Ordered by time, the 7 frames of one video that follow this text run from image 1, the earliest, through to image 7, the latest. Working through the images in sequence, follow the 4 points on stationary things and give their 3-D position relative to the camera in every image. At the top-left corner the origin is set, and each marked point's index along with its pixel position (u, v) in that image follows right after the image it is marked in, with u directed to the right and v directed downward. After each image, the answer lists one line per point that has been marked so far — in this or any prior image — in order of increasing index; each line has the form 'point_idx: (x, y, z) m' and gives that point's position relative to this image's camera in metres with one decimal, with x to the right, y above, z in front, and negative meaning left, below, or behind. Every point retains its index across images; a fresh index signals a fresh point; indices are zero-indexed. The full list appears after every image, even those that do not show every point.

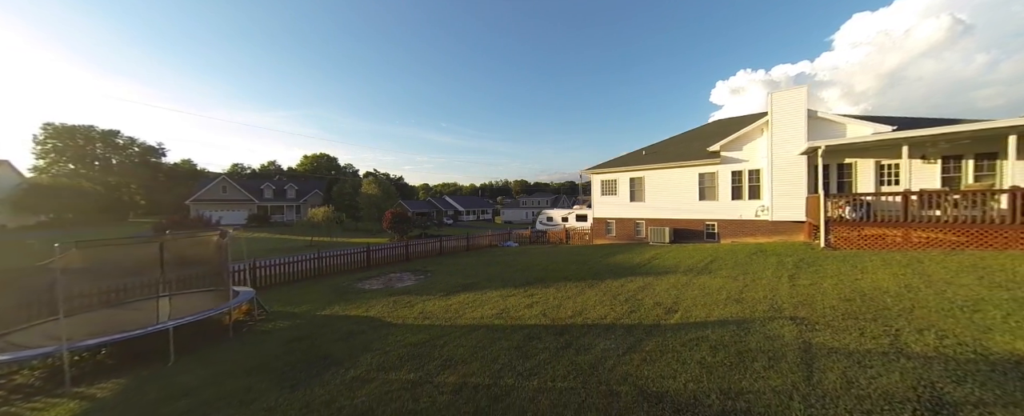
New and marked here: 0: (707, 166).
0: (+9.4, +2.0, +15.2) m
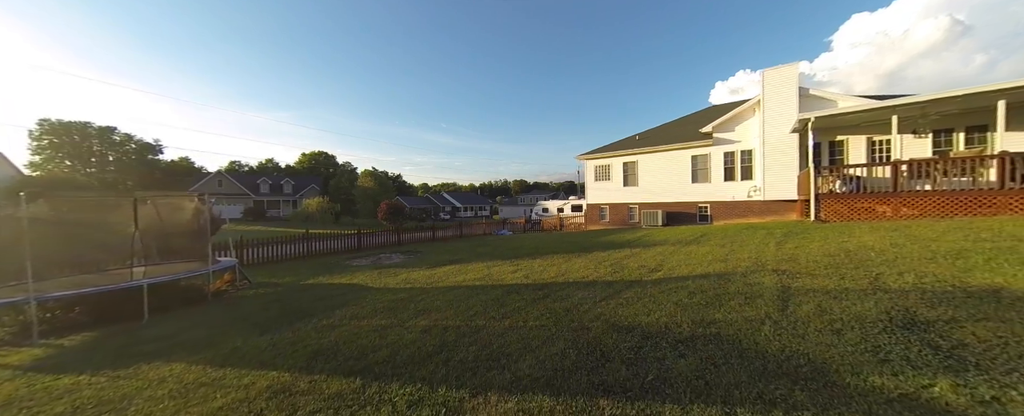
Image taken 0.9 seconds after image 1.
0: (+9.0, +2.9, +15.1) m
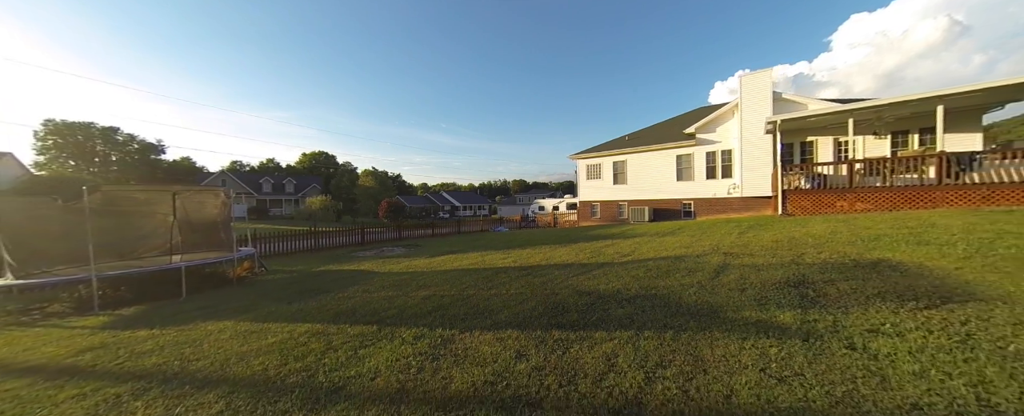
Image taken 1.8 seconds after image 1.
0: (+8.8, +3.1, +16.0) m
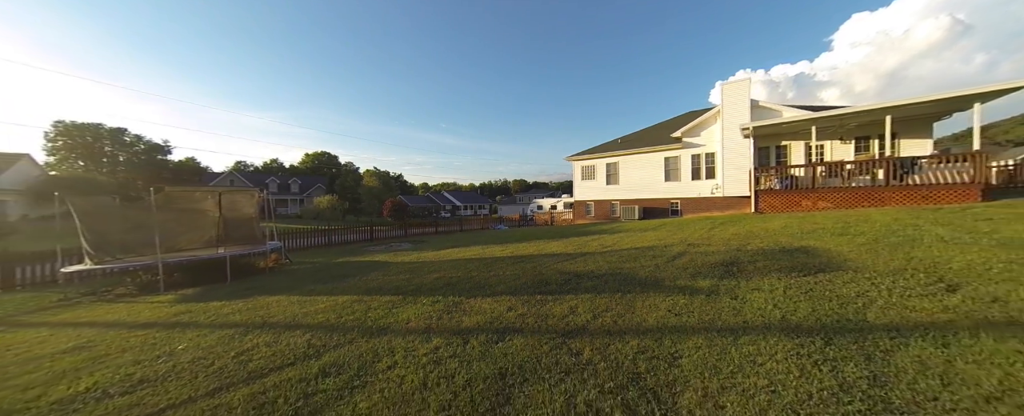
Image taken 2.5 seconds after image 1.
0: (+8.7, +3.1, +17.2) m
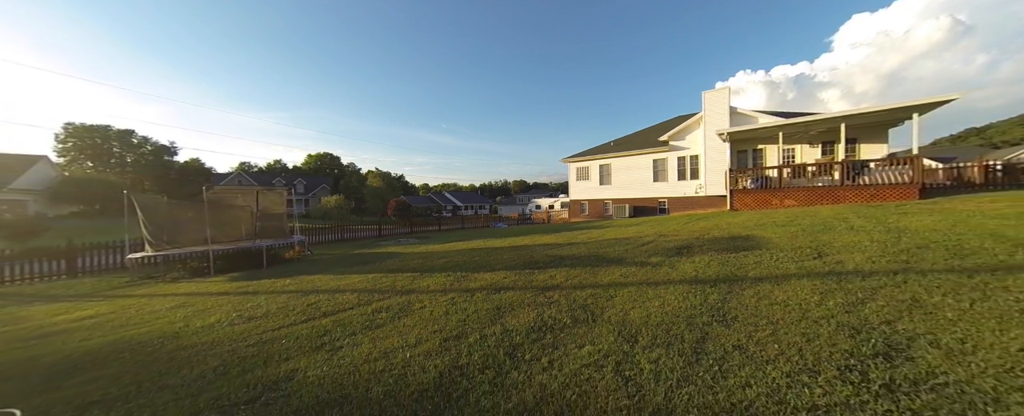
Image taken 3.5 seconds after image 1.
0: (+8.6, +3.2, +18.4) m
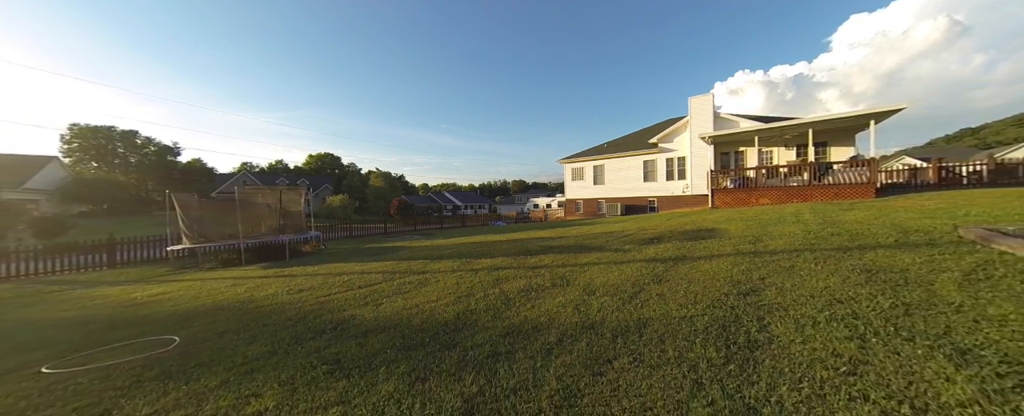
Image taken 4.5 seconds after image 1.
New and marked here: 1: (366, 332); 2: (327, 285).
0: (+8.5, +3.3, +19.5) m
1: (-1.4, -1.2, +3.0) m
2: (-3.1, -1.3, +5.3) m
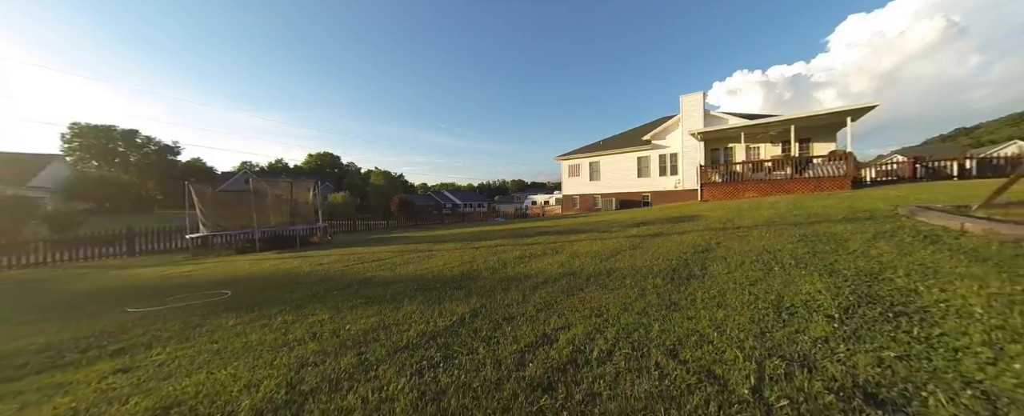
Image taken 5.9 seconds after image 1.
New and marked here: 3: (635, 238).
0: (+8.4, +3.6, +20.2) m
1: (-1.4, -0.9, +3.6) m
2: (-3.2, -1.0, +5.9) m
3: (+2.1, -0.5, +5.4) m
